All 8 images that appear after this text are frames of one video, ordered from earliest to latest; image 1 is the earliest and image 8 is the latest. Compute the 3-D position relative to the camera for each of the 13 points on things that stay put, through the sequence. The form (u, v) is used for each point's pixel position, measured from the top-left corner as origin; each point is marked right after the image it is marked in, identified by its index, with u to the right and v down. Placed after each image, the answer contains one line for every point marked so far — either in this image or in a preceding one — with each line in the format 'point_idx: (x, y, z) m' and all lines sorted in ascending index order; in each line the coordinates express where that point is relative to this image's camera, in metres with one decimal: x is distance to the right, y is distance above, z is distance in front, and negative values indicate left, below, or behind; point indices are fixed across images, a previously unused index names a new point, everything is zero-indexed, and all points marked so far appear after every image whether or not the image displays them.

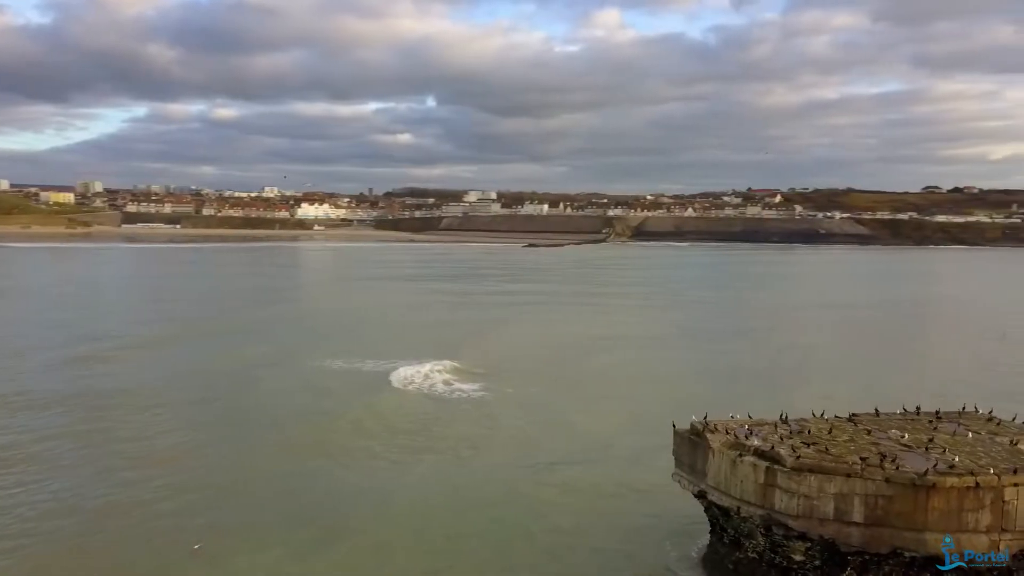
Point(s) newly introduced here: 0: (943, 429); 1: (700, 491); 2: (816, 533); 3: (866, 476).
0: (+4.6, -1.5, +8.6) m
1: (+2.0, -2.2, +8.6) m
2: (+2.9, -2.3, +7.6) m
3: (+3.2, -1.7, +7.4) m
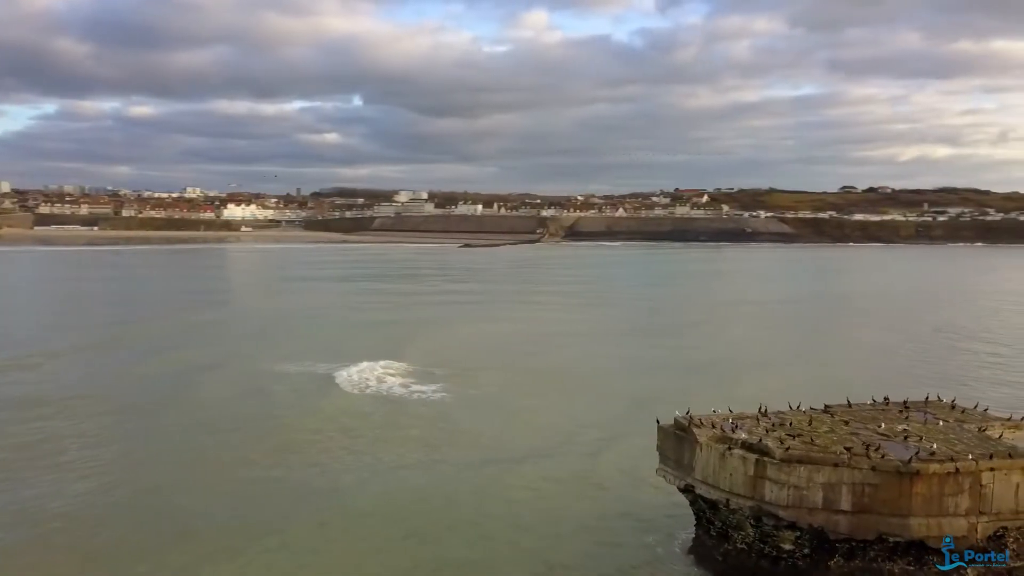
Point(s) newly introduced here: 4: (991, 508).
0: (+4.5, -1.4, +9.0) m
1: (+1.9, -2.1, +8.7) m
2: (+2.8, -2.3, +7.8) m
3: (+3.2, -1.7, +7.6) m
4: (+4.5, -2.1, +7.6) m
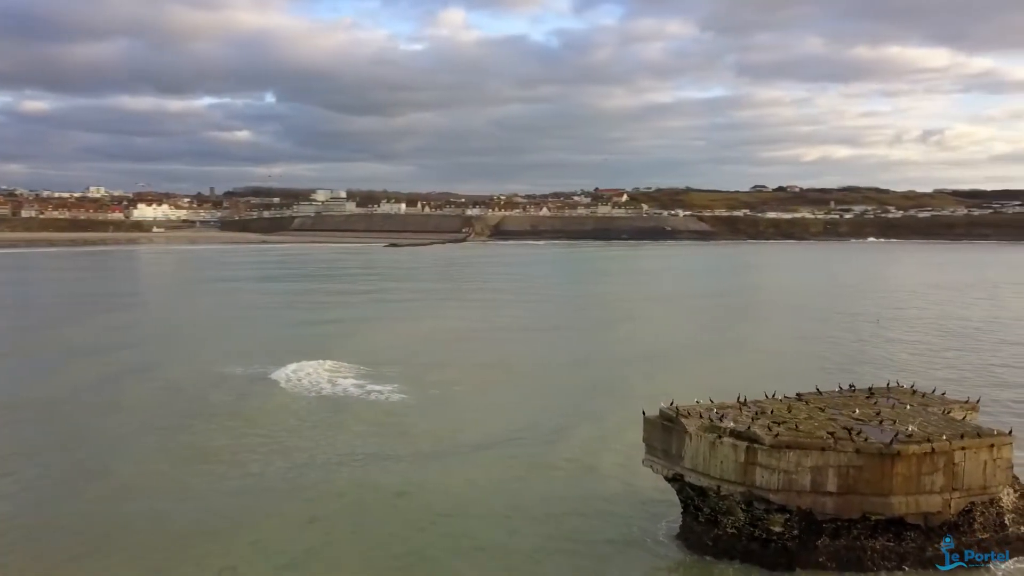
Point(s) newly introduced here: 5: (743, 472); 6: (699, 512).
0: (+4.4, -1.3, +9.5) m
1: (+1.8, -2.1, +9.0) m
2: (+2.9, -2.2, +8.1) m
3: (+3.2, -1.6, +8.0) m
4: (+4.6, -2.0, +8.1) m
5: (+2.4, -1.9, +8.3) m
6: (+2.1, -2.5, +8.9) m
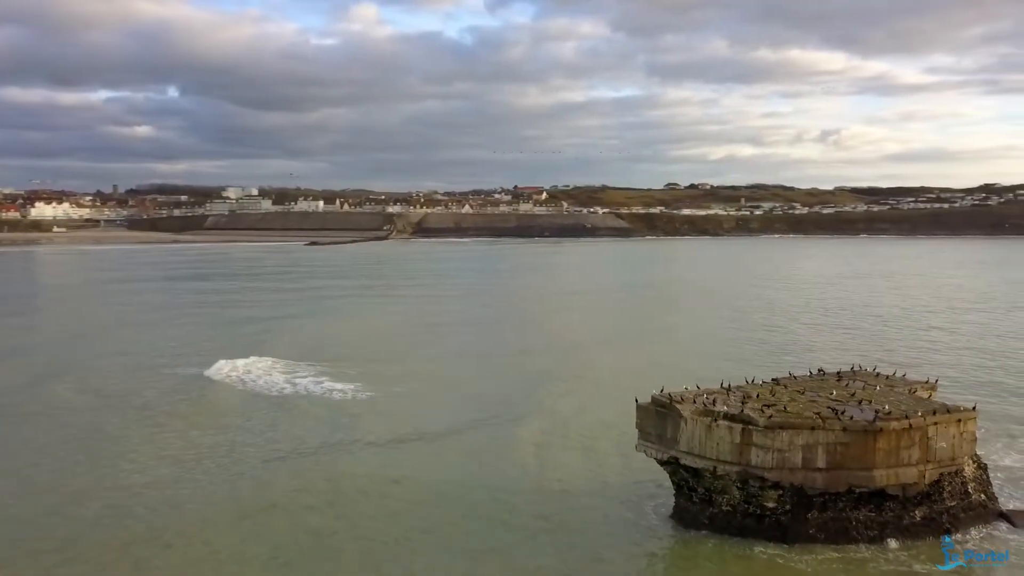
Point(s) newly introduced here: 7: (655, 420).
0: (+4.3, -1.2, +10.2) m
1: (+1.8, -2.0, +9.4) m
2: (+3.0, -2.1, +8.7) m
3: (+3.4, -1.5, +8.6) m
4: (+4.7, -1.9, +8.8) m
5: (+2.5, -1.8, +8.8) m
6: (+2.1, -2.4, +9.4) m
7: (+1.7, -1.6, +9.6) m
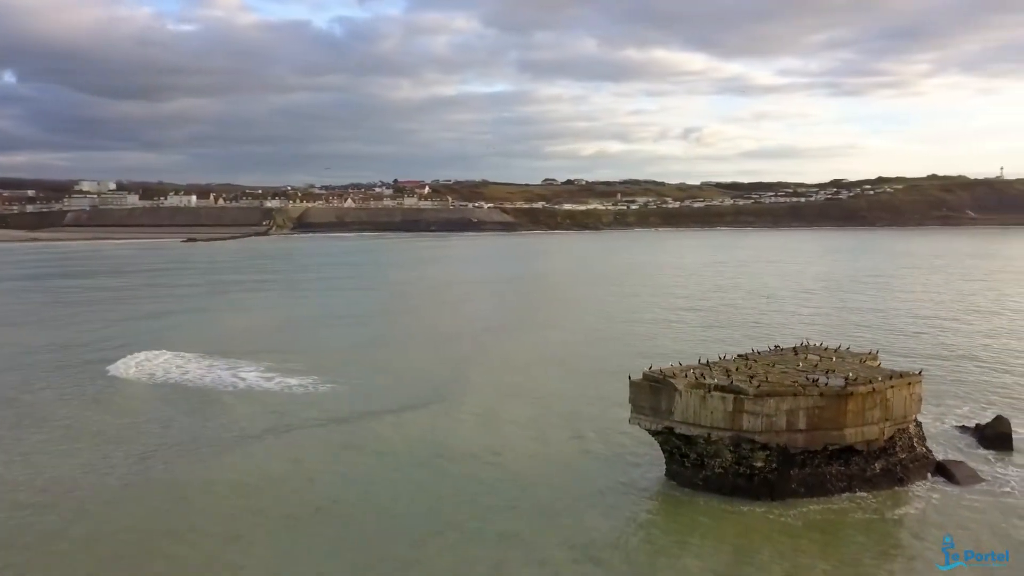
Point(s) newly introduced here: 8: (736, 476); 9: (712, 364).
0: (+4.3, -1.0, +11.4) m
1: (+1.9, -1.8, +10.3) m
2: (+3.2, -1.9, +9.7) m
3: (+3.6, -1.3, +9.7) m
4: (+4.8, -1.6, +10.2) m
5: (+2.7, -1.6, +9.8) m
6: (+2.2, -2.2, +10.3) m
7: (+1.8, -1.4, +10.4) m
8: (+2.8, -2.3, +10.0) m
9: (+2.7, -1.0, +10.9) m
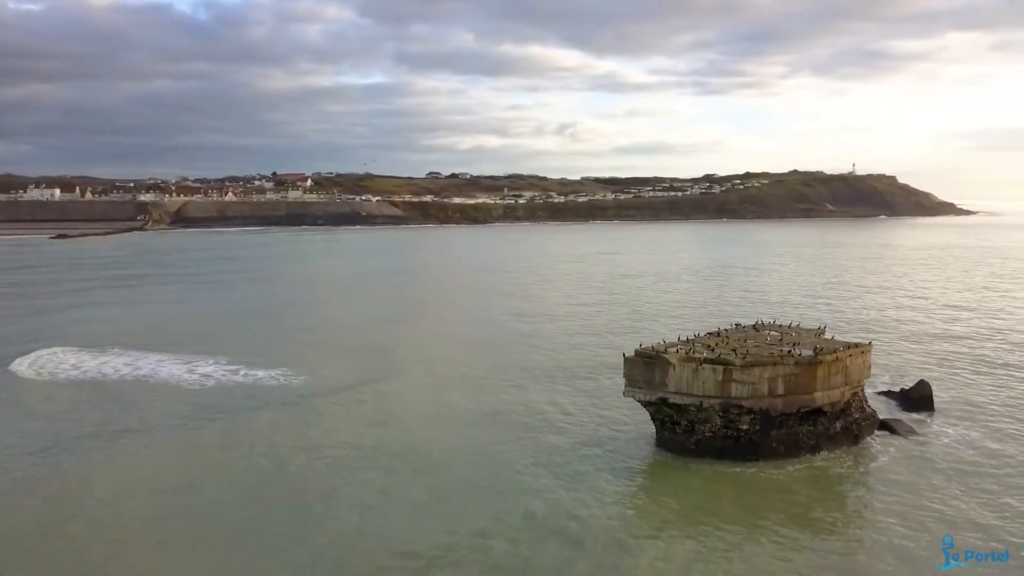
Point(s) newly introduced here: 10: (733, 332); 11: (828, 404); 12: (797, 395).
0: (+4.2, -0.7, +12.8) m
1: (+2.0, -1.6, +11.4) m
2: (+3.4, -1.6, +11.0) m
3: (+3.7, -1.0, +11.0) m
4: (+4.9, -1.3, +11.7) m
5: (+2.8, -1.4, +10.9) m
6: (+2.3, -2.0, +11.5) m
7: (+1.9, -1.2, +11.5) m
8: (+2.9, -2.1, +11.2) m
9: (+2.7, -0.8, +12.0) m
10: (+3.5, -0.7, +12.8) m
11: (+4.5, -1.6, +11.4) m
12: (+3.9, -1.5, +11.1) m
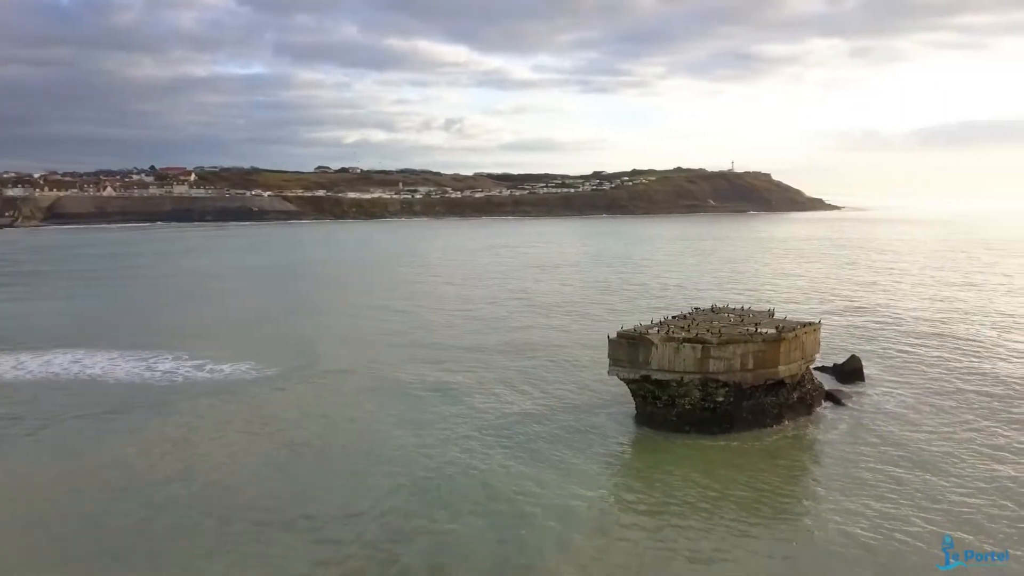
0: (+3.9, -0.5, +14.1) m
1: (+2.0, -1.4, +12.4) m
2: (+3.3, -1.4, +12.2) m
3: (+3.7, -0.8, +12.2) m
4: (+4.8, -1.1, +13.0) m
5: (+2.8, -1.1, +12.0) m
6: (+2.3, -1.7, +12.5) m
7: (+1.8, -0.9, +12.4) m
8: (+2.9, -1.9, +12.3) m
9: (+2.5, -0.6, +13.1) m
10: (+3.2, -0.5, +13.9) m
11: (+4.4, -1.4, +12.7) m
12: (+3.9, -1.3, +12.4) m
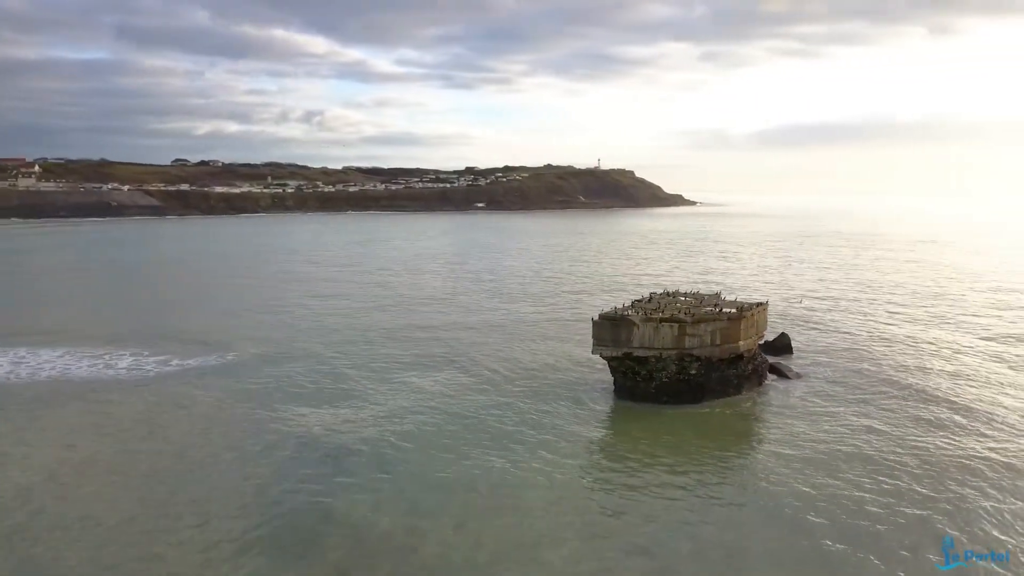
0: (+3.4, -0.2, +15.5) m
1: (+1.8, -1.1, +13.5) m
2: (+3.2, -1.1, +13.6) m
3: (+3.5, -0.5, +13.7) m
4: (+4.5, -0.8, +14.6) m
5: (+2.7, -0.9, +13.3) m
6: (+2.1, -1.5, +13.7) m
7: (+1.6, -0.7, +13.5) m
8: (+2.8, -1.6, +13.6) m
9: (+2.3, -0.3, +14.3) m
10: (+2.8, -0.2, +15.3) m
11: (+4.2, -1.1, +14.3) m
12: (+3.7, -1.0, +13.9) m
